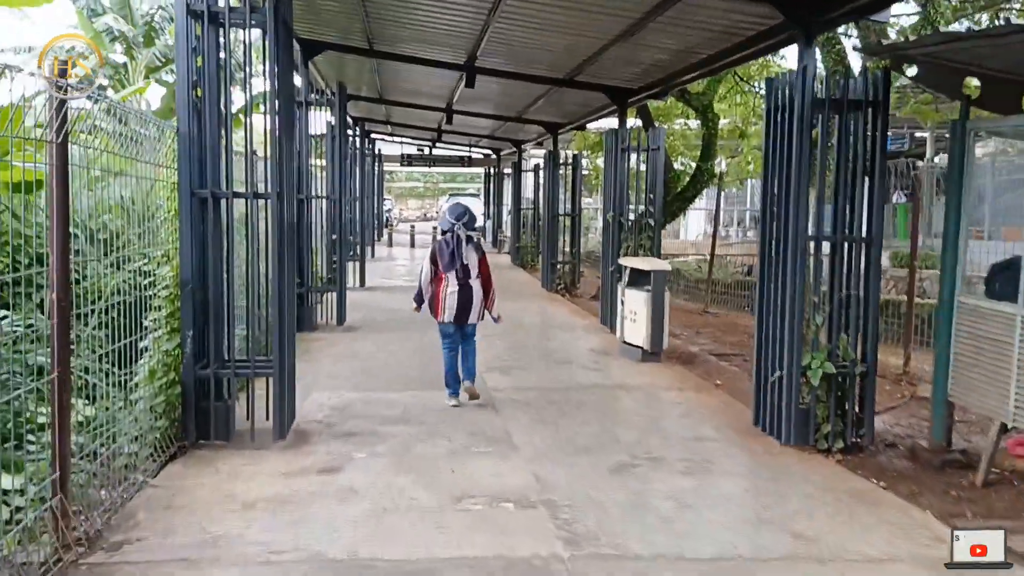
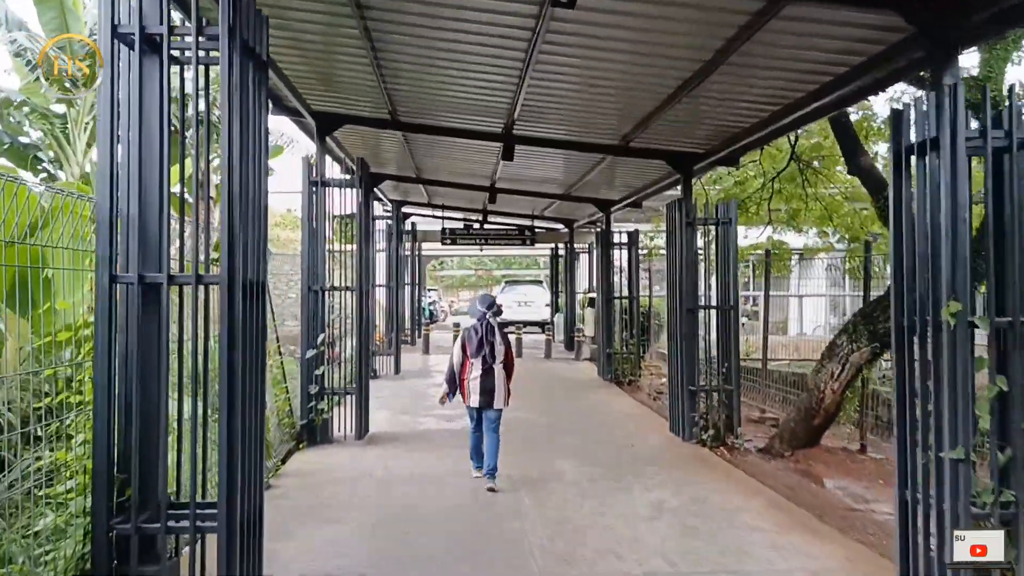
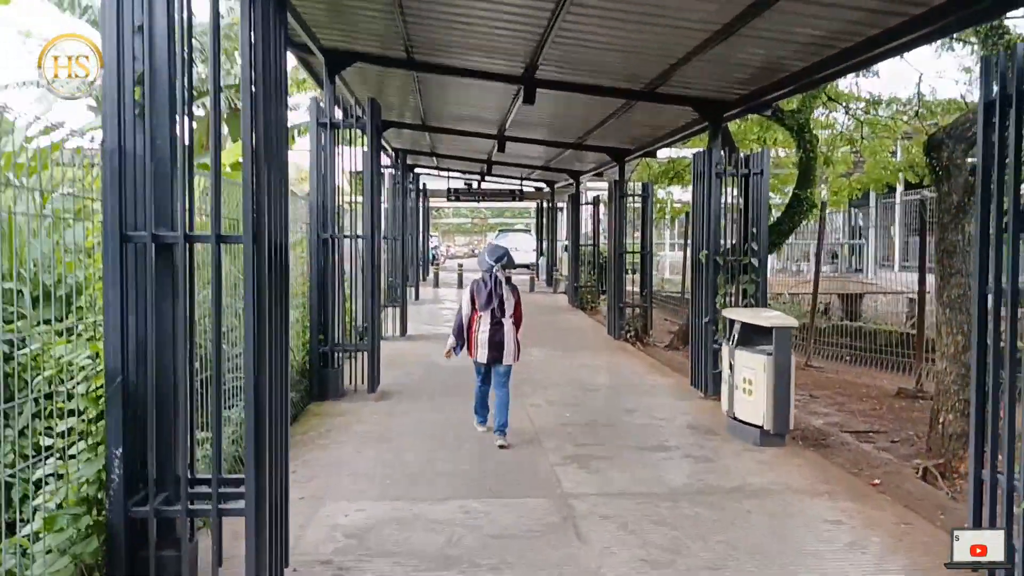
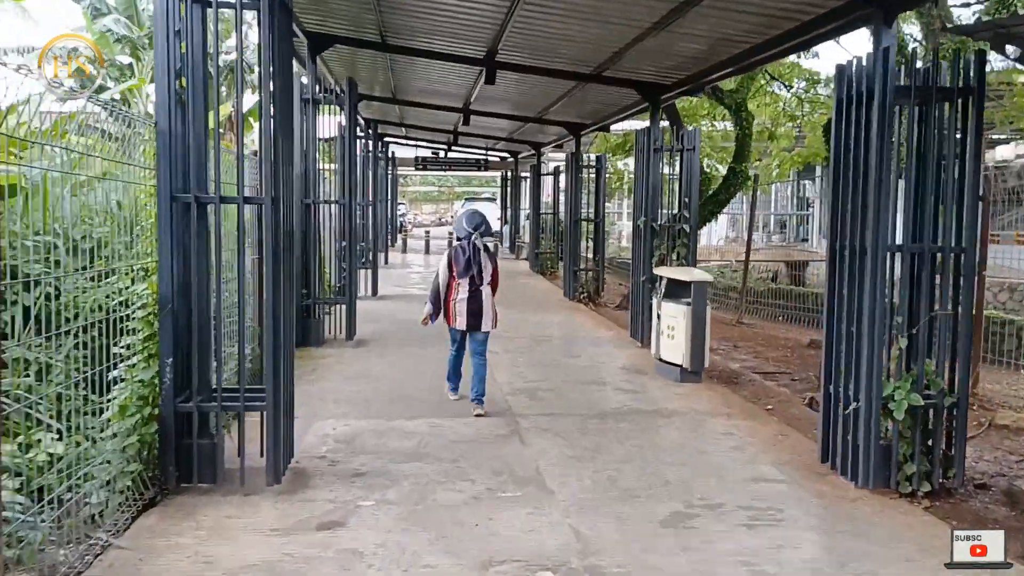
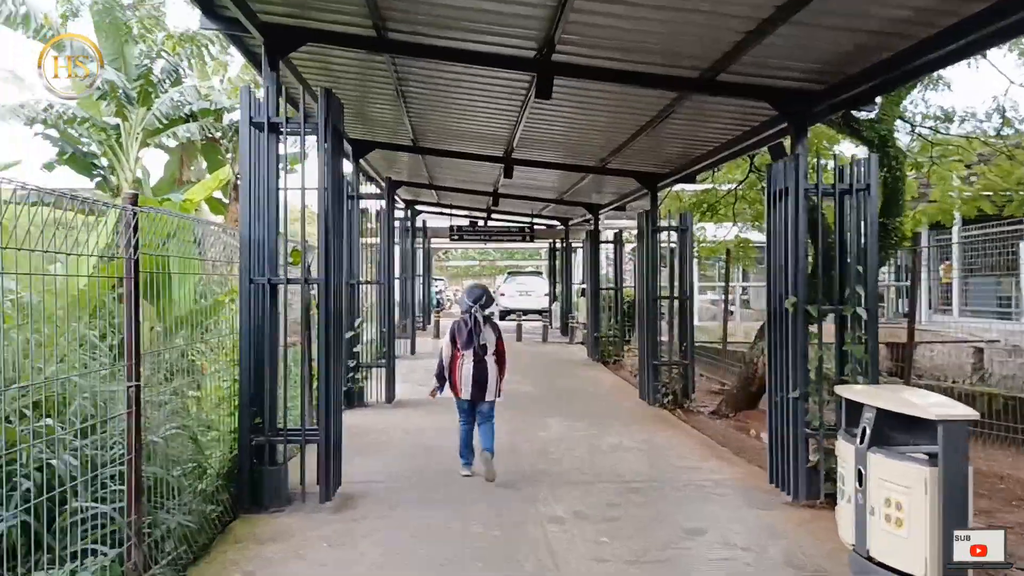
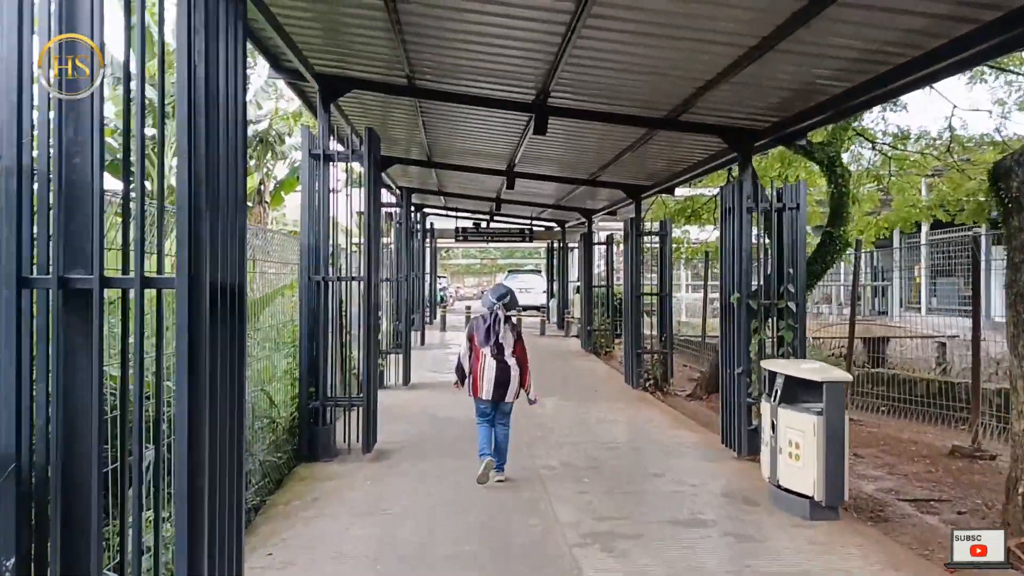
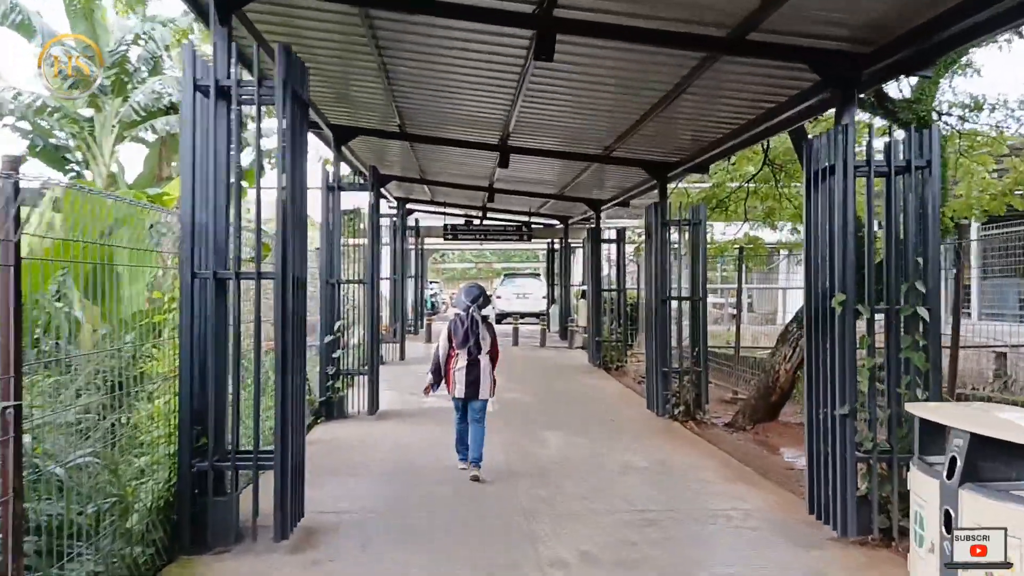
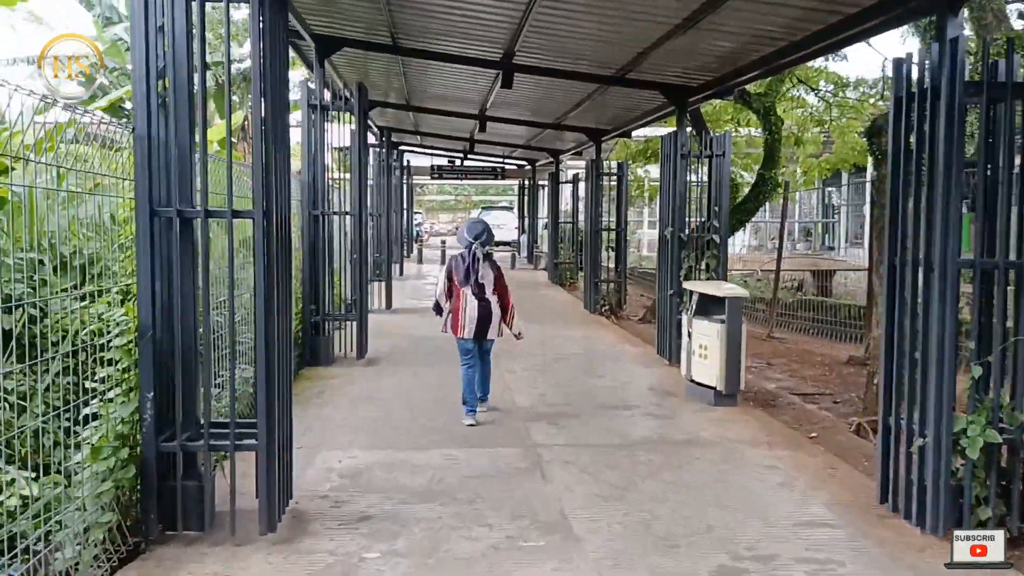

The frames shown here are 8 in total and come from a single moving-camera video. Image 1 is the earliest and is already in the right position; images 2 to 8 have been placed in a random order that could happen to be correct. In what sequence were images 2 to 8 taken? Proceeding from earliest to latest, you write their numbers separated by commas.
4, 8, 3, 6, 5, 7, 2
